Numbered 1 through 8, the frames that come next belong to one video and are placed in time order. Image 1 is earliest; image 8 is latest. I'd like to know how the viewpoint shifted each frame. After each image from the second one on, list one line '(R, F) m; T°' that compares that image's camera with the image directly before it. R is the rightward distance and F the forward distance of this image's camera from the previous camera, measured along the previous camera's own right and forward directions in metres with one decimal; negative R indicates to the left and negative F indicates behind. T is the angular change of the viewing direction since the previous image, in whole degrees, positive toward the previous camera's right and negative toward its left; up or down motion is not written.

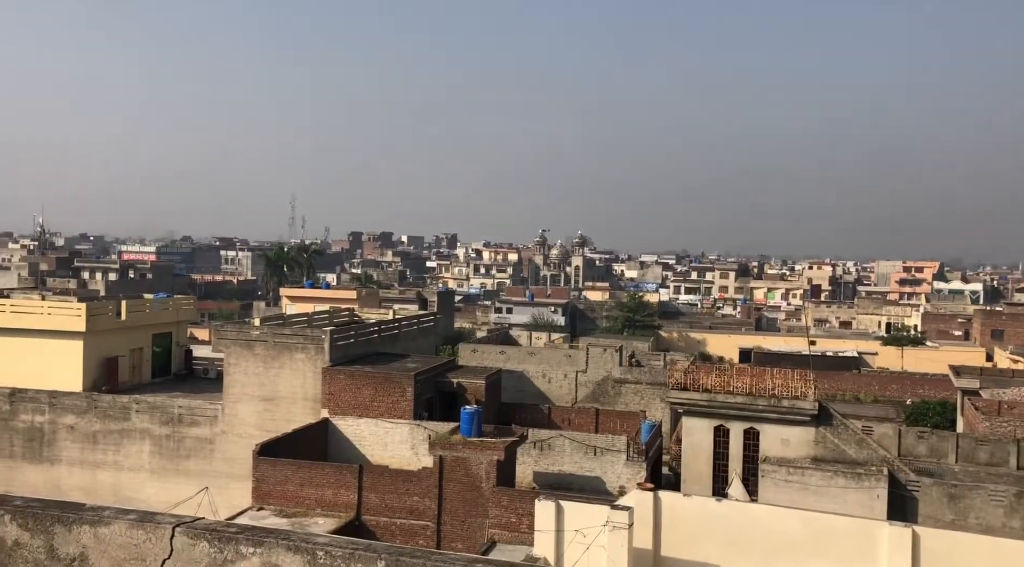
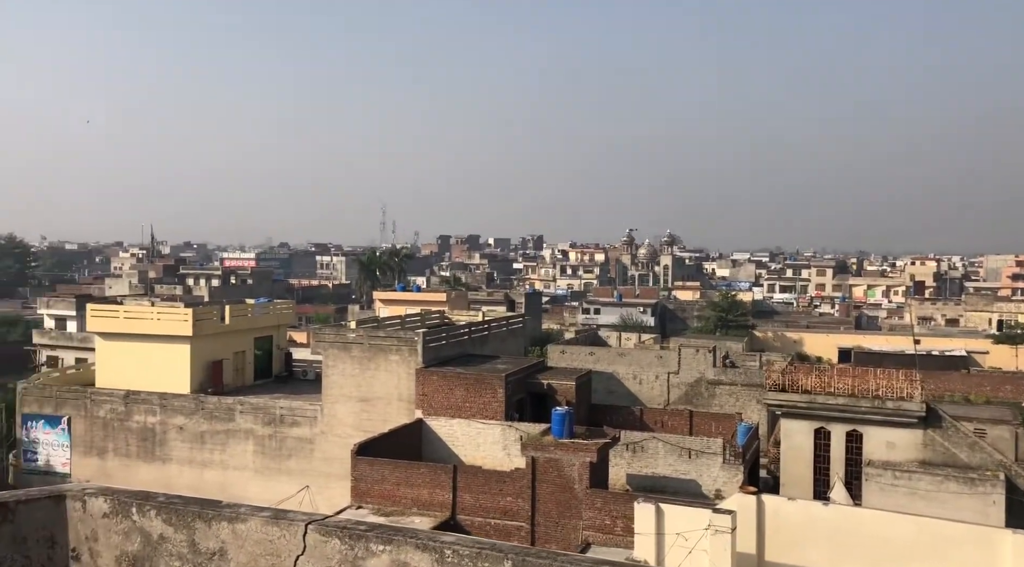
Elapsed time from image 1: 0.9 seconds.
(-0.1, -0.1) m; -5°
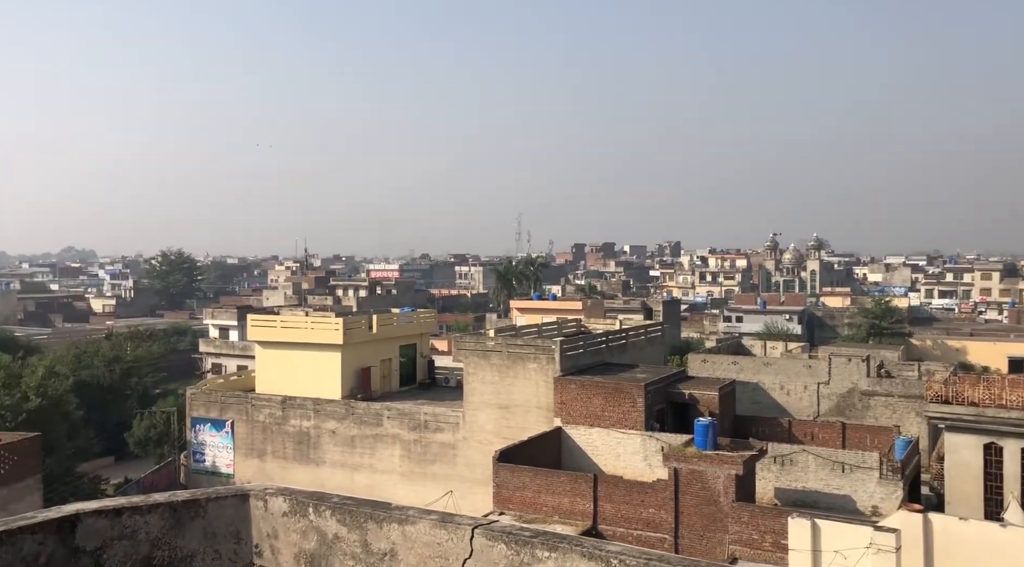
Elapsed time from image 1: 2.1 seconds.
(-0.1, +0.1) m; -7°
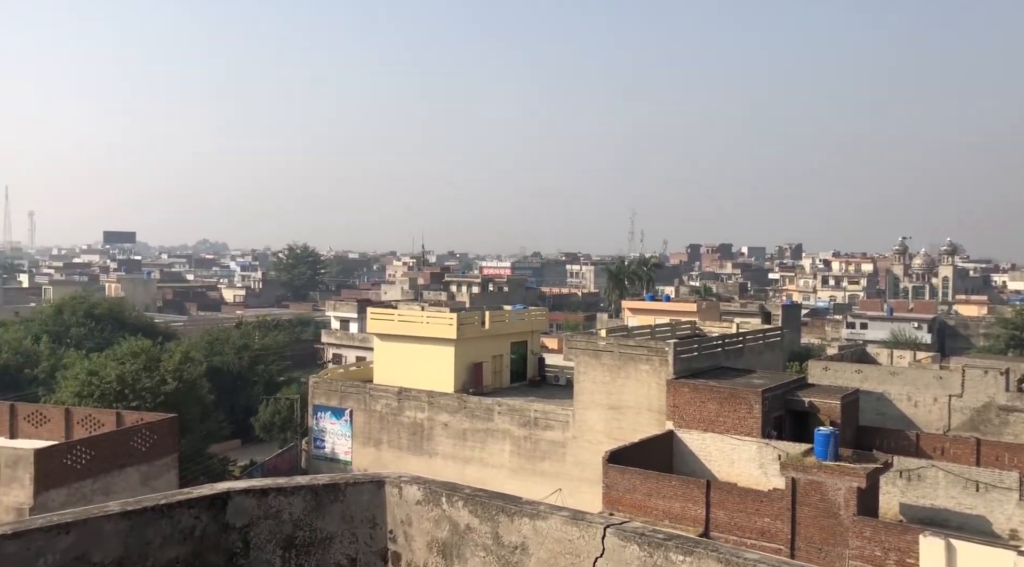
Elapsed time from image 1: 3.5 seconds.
(-0.1, +0.2) m; -6°
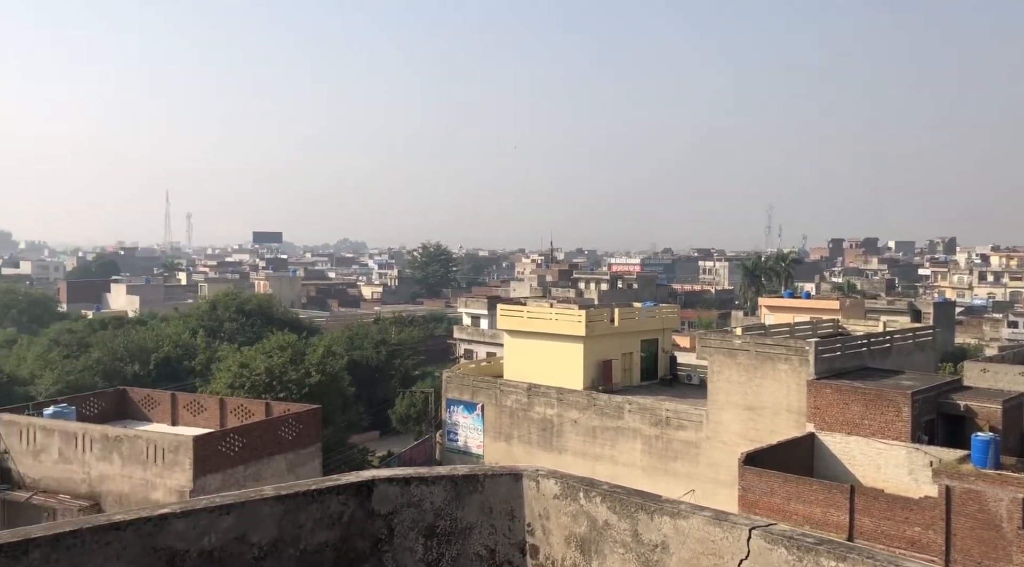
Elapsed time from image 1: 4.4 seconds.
(-0.1, +0.4) m; -7°
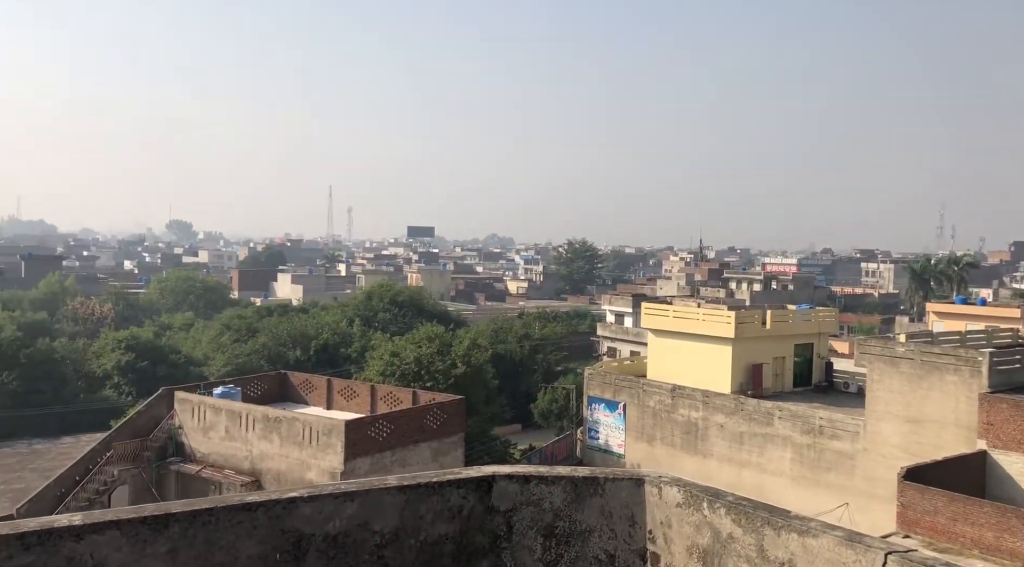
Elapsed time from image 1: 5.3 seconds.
(-0.2, +0.8) m; -8°
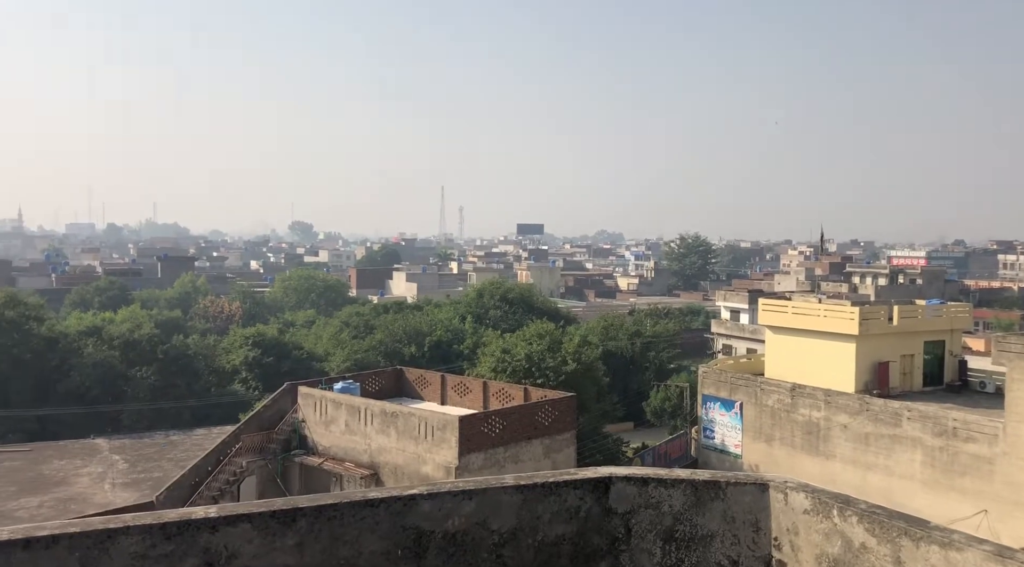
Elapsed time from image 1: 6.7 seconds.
(-0.3, +0.4) m; -6°
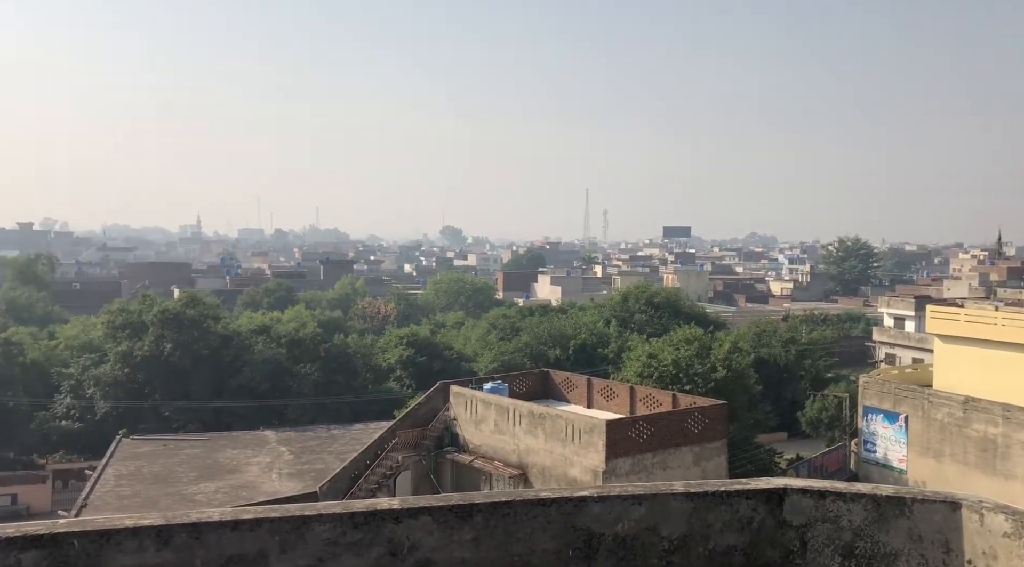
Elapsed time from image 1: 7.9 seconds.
(-0.9, +0.5) m; -8°
